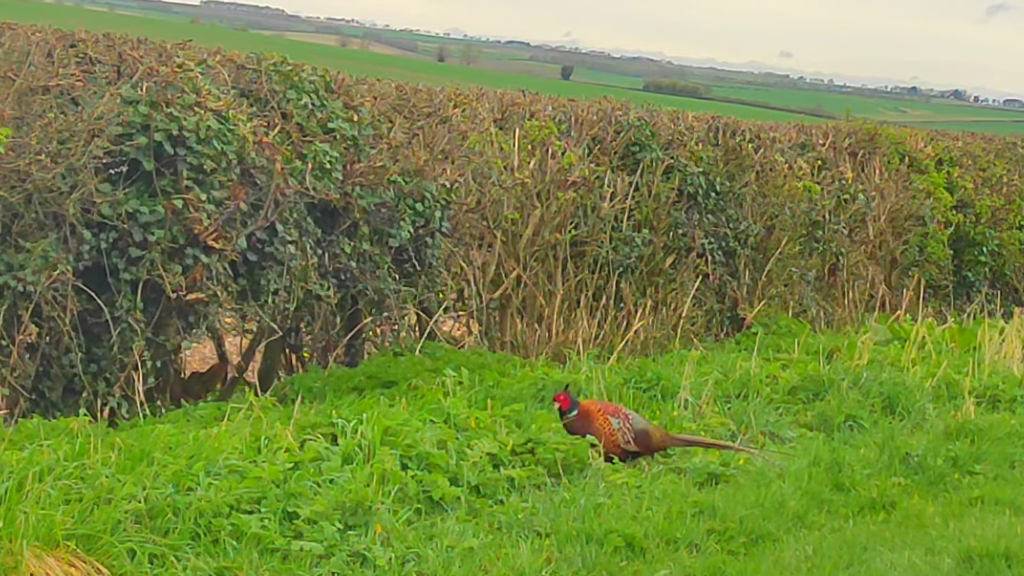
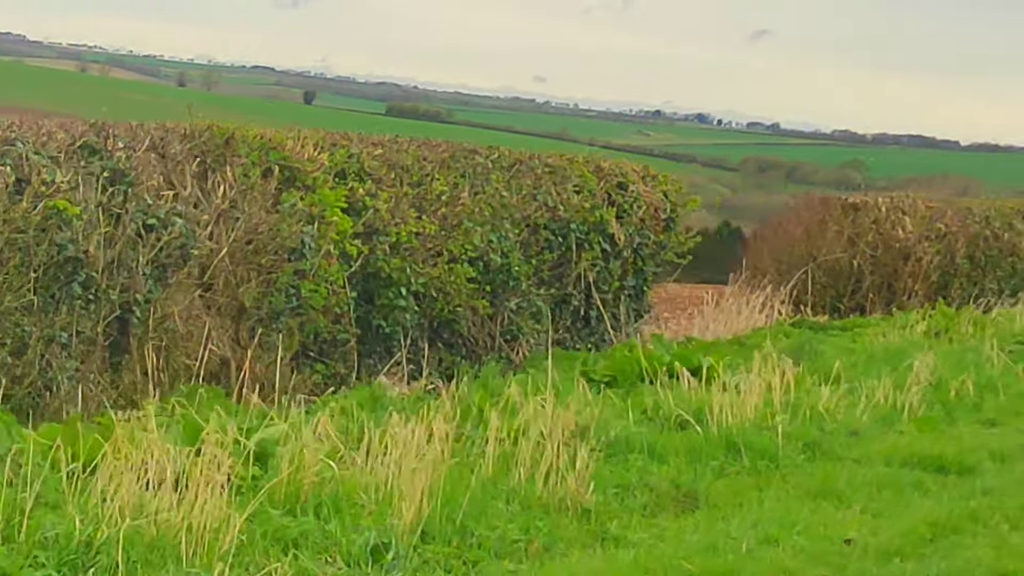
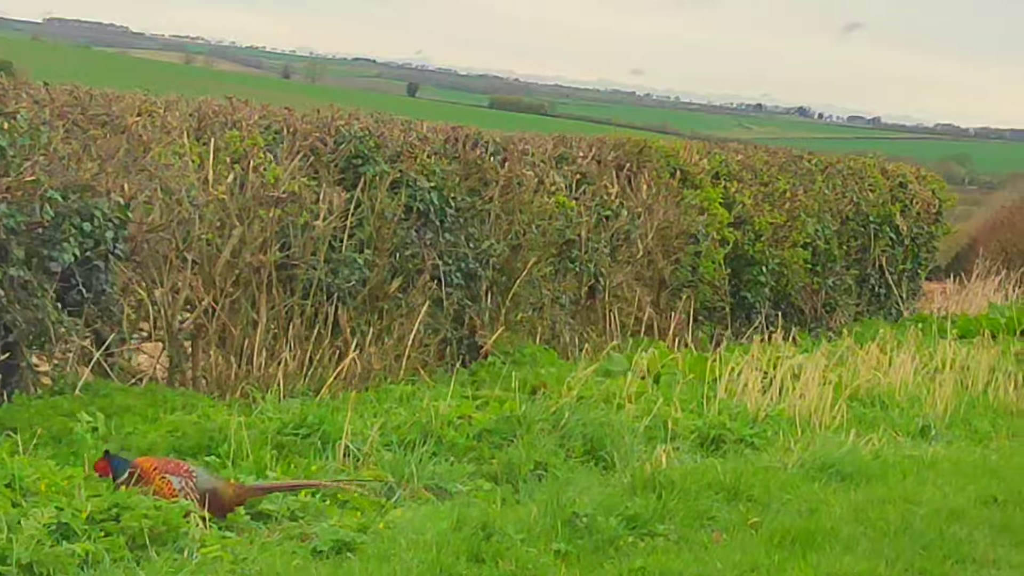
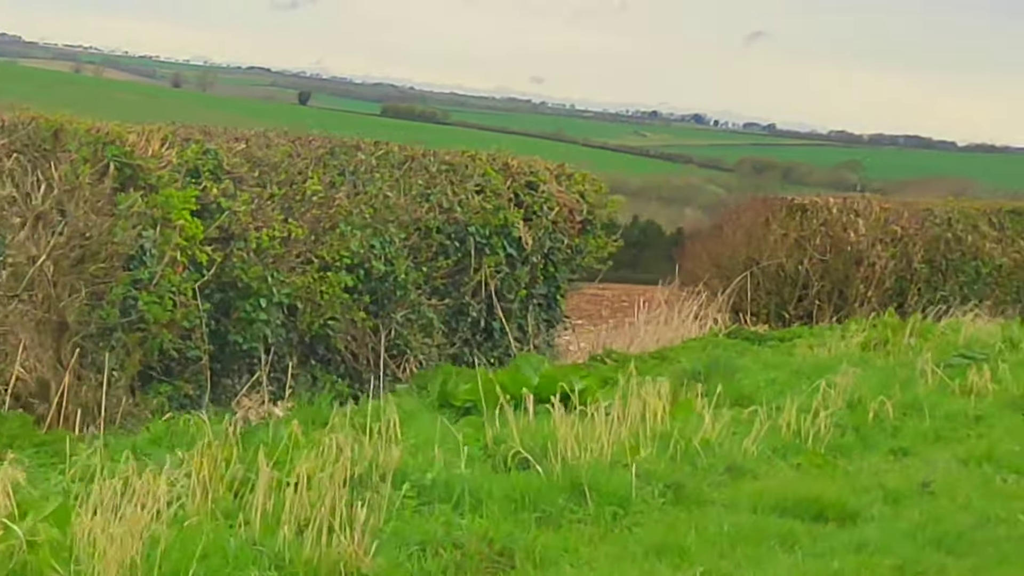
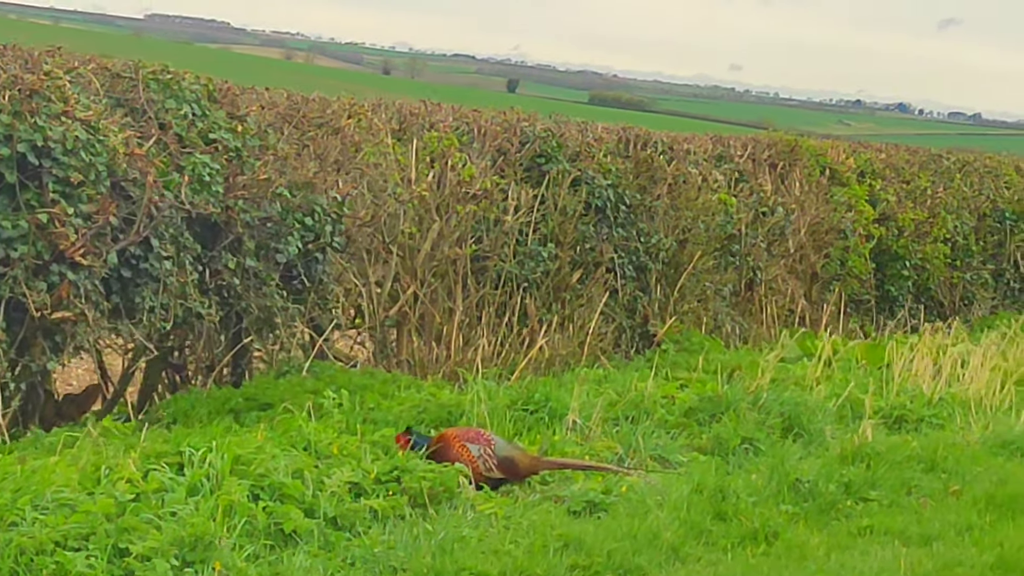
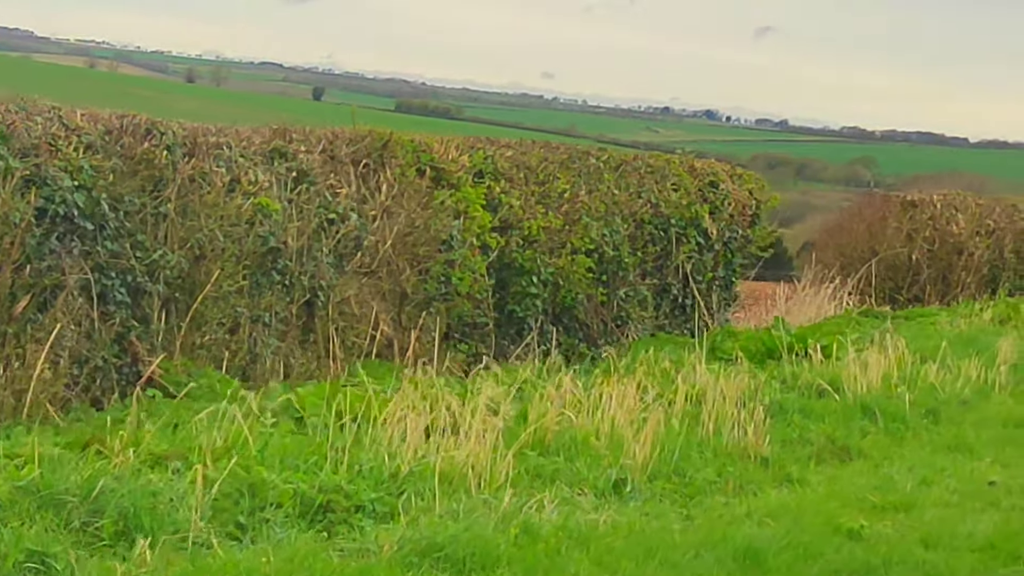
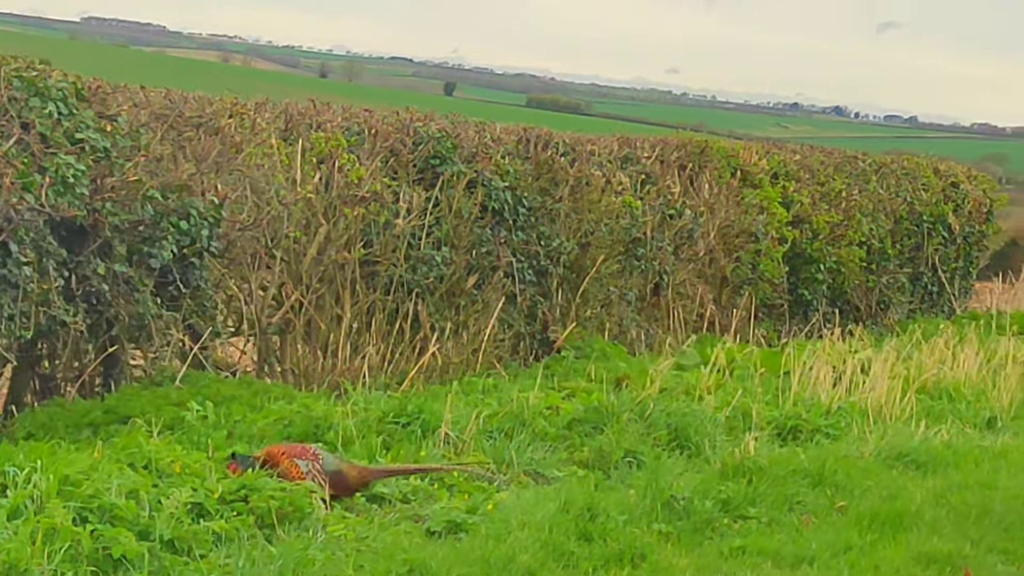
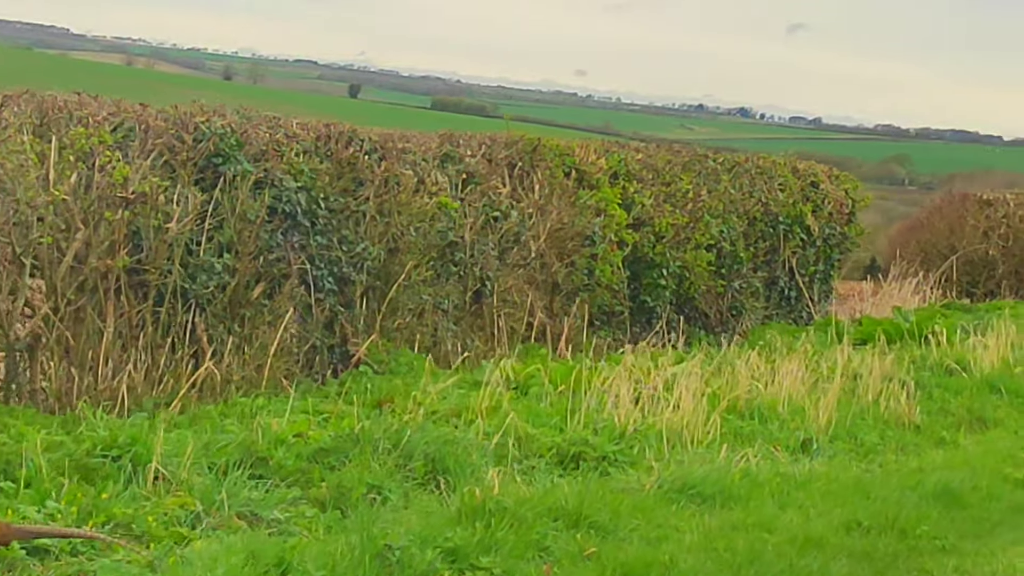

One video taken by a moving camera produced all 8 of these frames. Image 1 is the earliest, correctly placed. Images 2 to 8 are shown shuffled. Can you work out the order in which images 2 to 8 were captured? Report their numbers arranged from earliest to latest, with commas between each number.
5, 7, 3, 8, 6, 2, 4
